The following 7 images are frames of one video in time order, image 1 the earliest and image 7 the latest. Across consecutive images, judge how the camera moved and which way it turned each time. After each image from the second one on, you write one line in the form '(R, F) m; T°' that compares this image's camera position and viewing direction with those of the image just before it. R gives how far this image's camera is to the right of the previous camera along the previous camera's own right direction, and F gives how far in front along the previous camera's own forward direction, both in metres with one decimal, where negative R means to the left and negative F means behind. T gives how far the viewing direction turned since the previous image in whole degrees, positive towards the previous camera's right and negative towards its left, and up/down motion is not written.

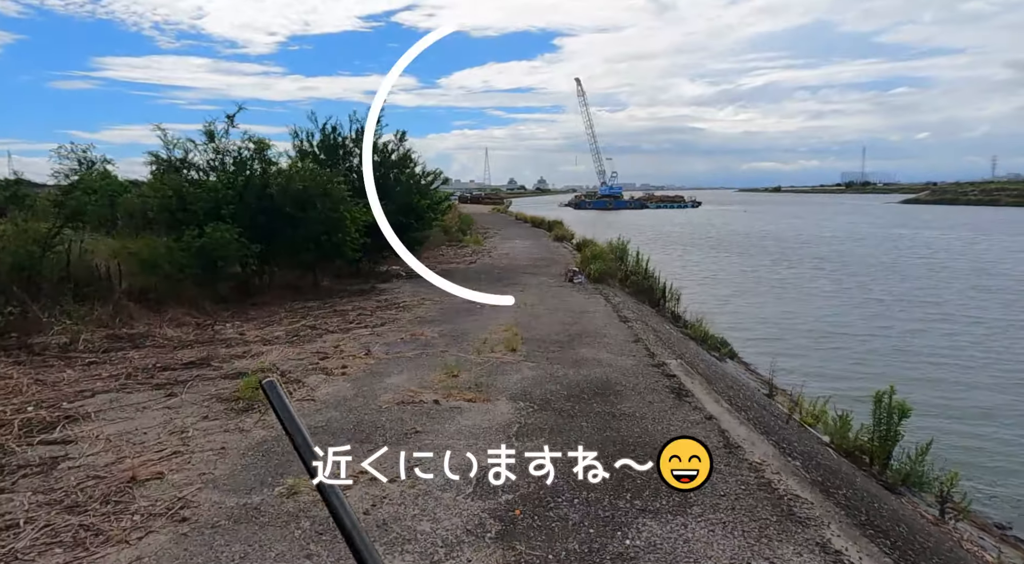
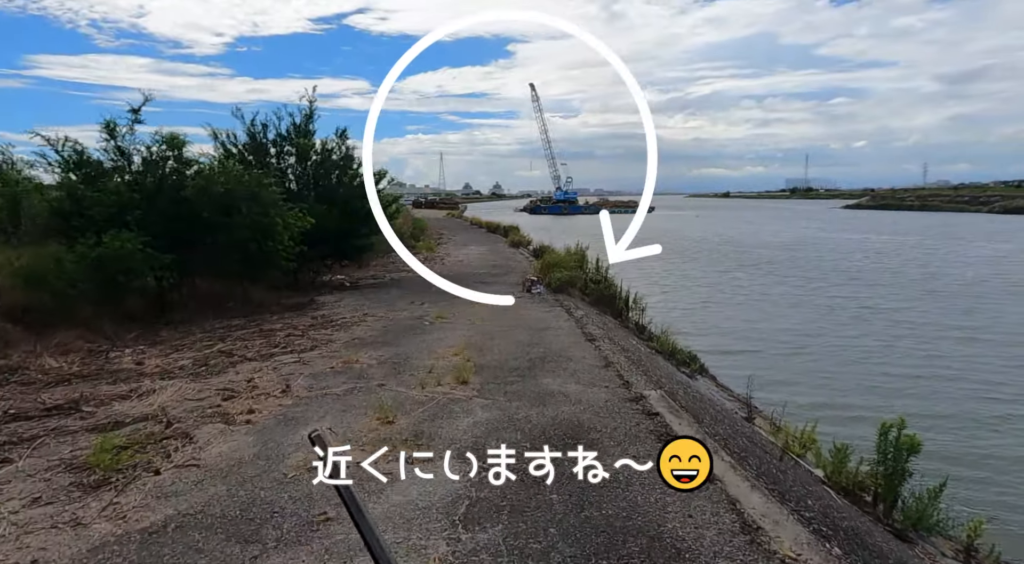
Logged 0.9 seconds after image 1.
(+0.1, +1.2) m; +4°
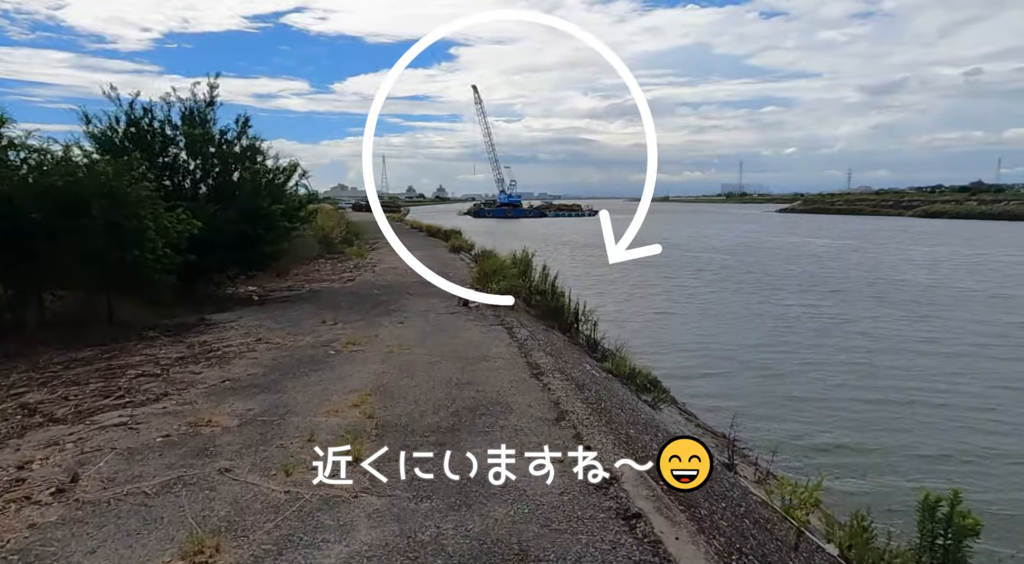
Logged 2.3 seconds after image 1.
(+0.2, +1.9) m; +5°
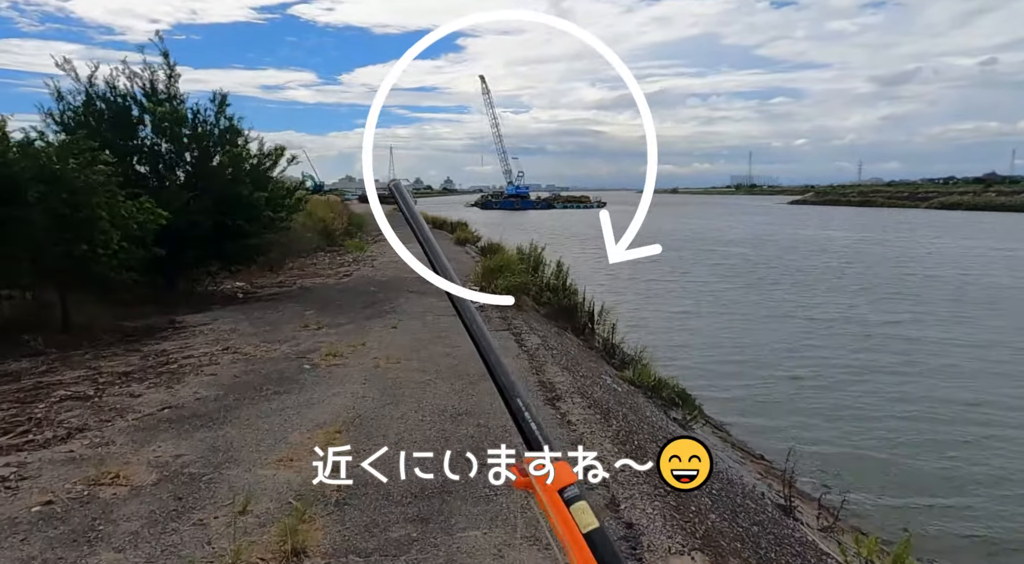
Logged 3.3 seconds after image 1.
(0.0, +1.3) m; -1°
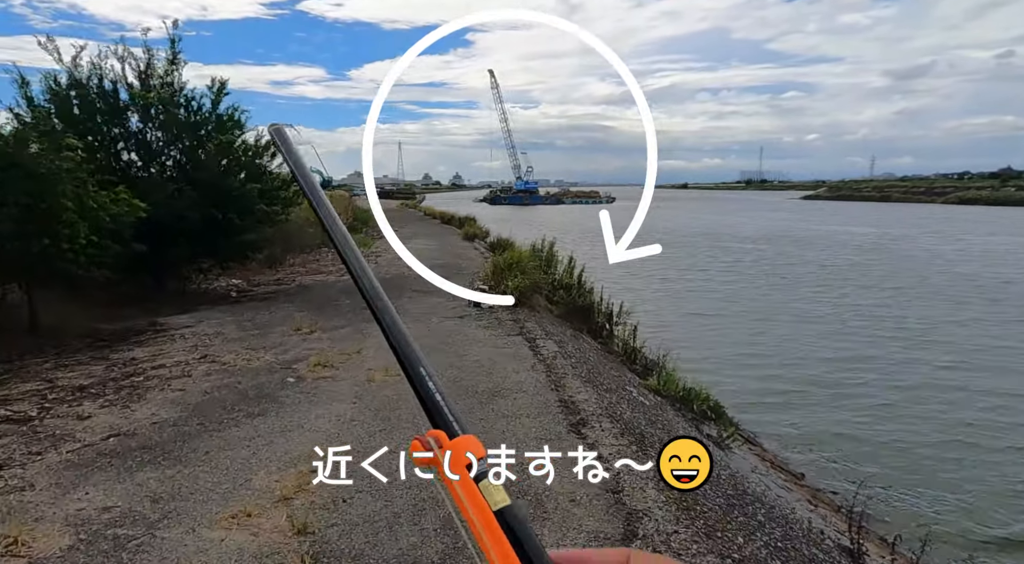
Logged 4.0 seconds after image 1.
(-0.1, +0.9) m; -1°
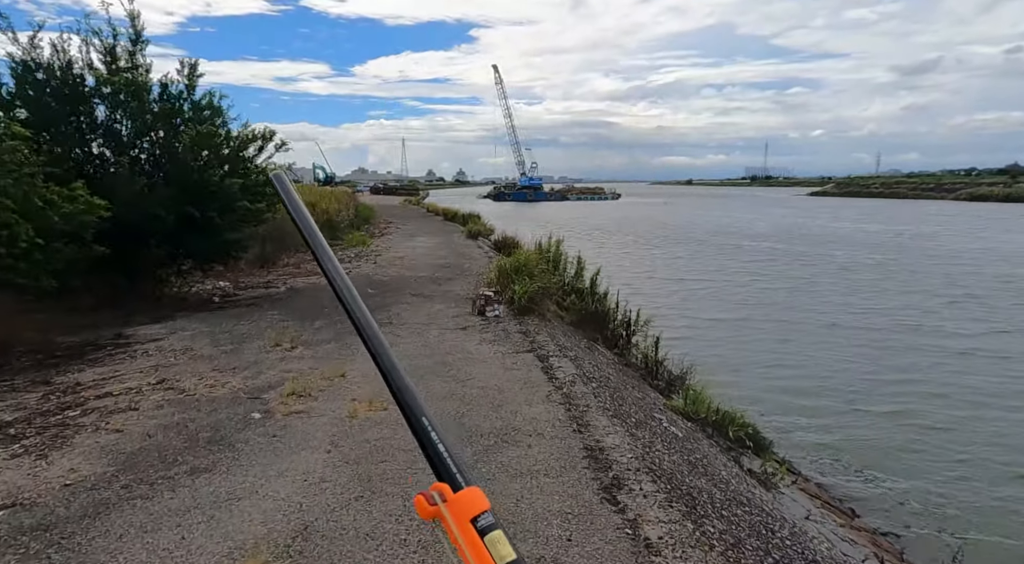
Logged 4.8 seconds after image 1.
(-0.1, +1.0) m; 0°
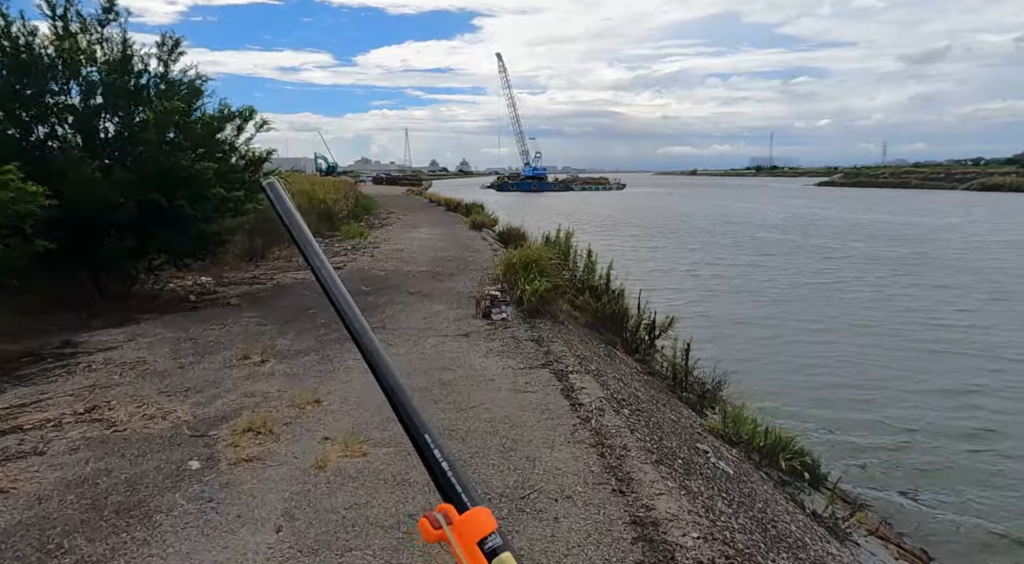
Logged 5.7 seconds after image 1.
(-0.1, +1.2) m; 0°
